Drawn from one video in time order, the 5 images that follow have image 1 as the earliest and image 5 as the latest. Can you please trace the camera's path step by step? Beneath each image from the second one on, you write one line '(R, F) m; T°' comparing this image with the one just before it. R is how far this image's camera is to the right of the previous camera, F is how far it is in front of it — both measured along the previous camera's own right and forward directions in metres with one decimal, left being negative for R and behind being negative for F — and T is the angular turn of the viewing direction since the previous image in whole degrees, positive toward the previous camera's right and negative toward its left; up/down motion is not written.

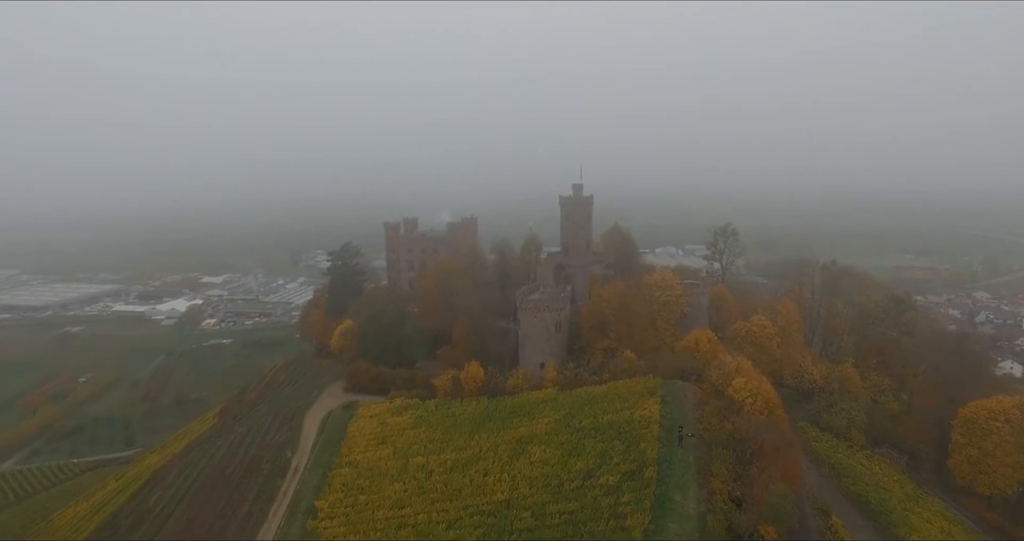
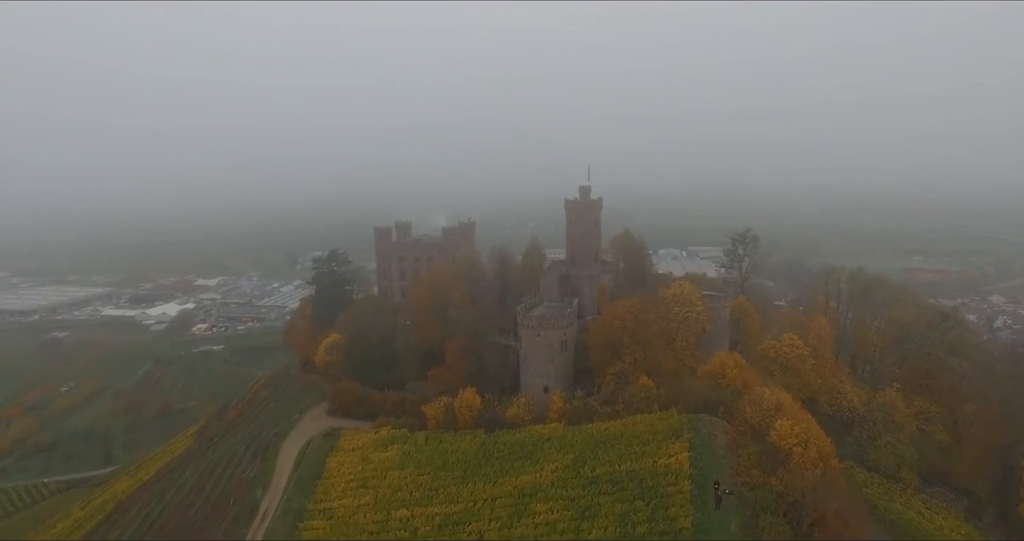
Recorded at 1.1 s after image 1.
(0.0, +3.2) m; 0°
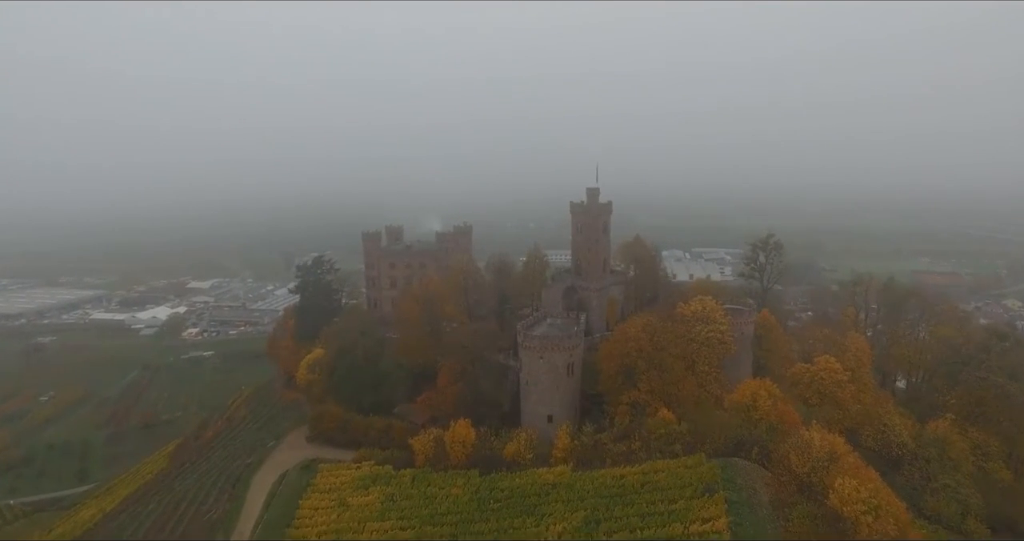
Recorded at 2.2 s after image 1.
(0.0, +3.1) m; 0°
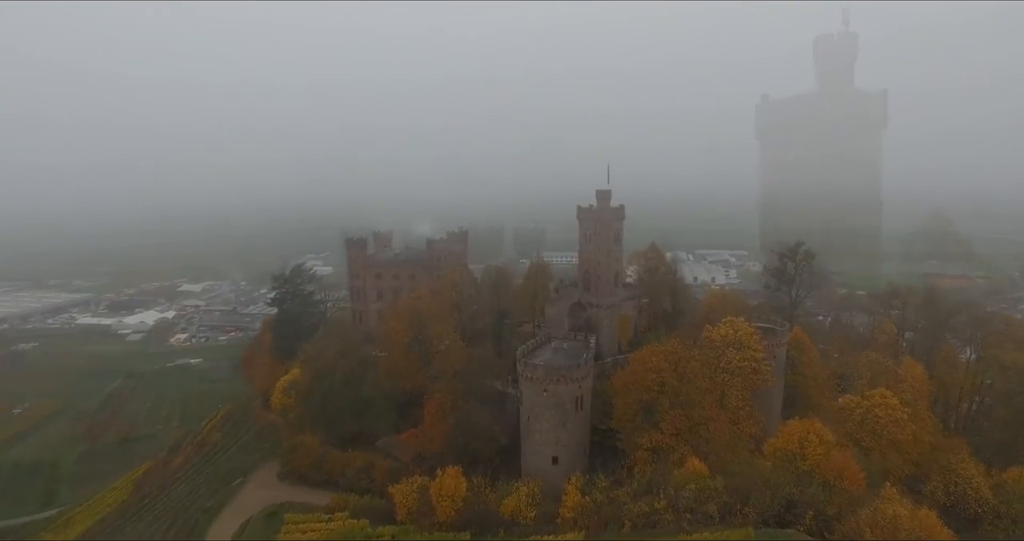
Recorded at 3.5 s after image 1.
(0.0, +3.5) m; 0°
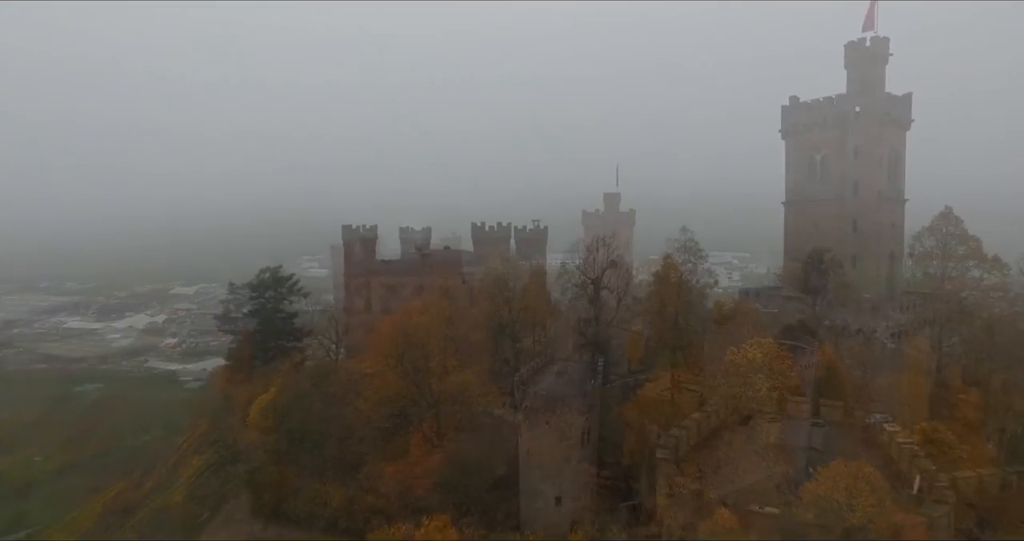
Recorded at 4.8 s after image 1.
(0.0, +2.5) m; 0°
